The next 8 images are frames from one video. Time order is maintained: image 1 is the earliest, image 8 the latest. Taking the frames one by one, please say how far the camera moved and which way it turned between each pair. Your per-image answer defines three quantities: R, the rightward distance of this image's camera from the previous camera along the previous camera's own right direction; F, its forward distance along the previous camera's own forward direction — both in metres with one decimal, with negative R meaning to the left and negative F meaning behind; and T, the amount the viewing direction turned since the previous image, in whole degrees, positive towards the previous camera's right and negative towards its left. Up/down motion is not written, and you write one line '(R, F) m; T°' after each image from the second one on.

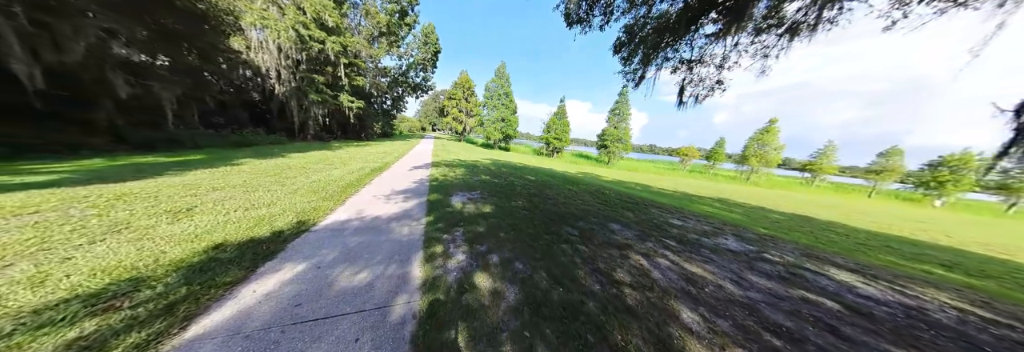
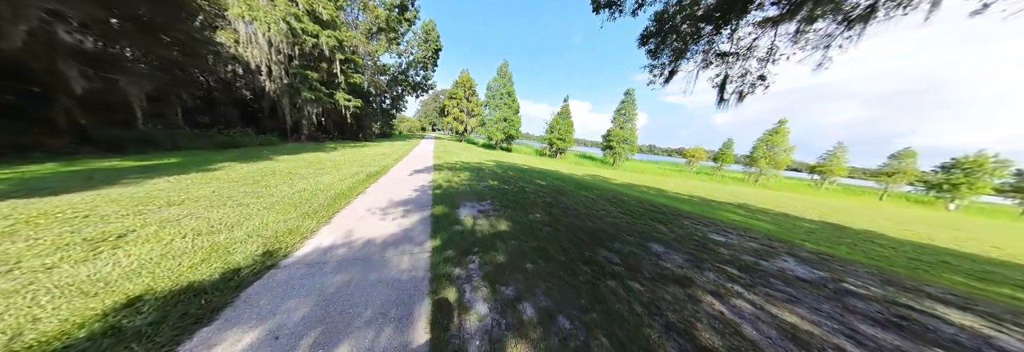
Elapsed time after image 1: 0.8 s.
(-0.4, +0.7) m; 0°
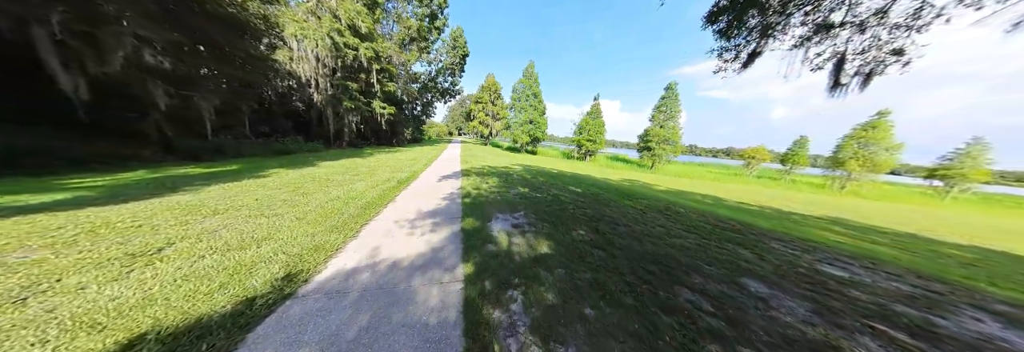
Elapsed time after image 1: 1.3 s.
(-0.3, +0.5) m; -7°
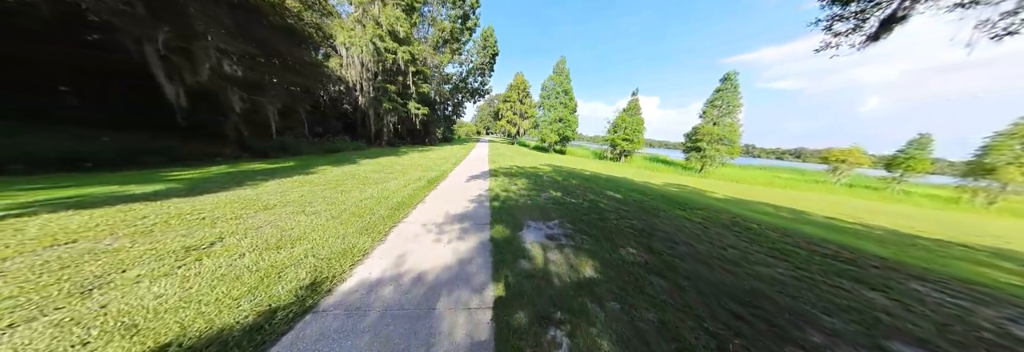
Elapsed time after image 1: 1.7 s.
(-0.2, +0.4) m; -8°
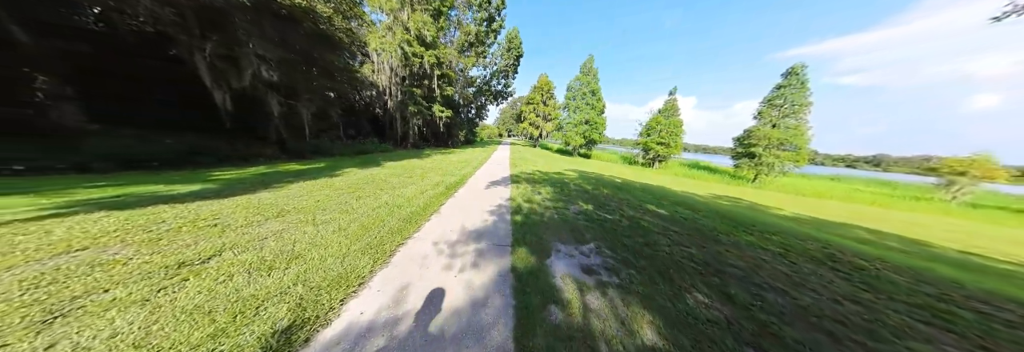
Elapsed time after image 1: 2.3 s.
(-0.1, +0.5) m; -6°
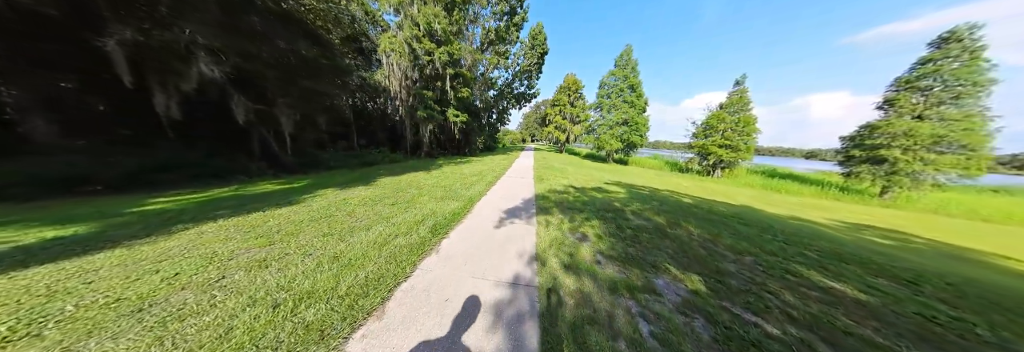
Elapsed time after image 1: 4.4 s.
(0.0, +2.1) m; -7°
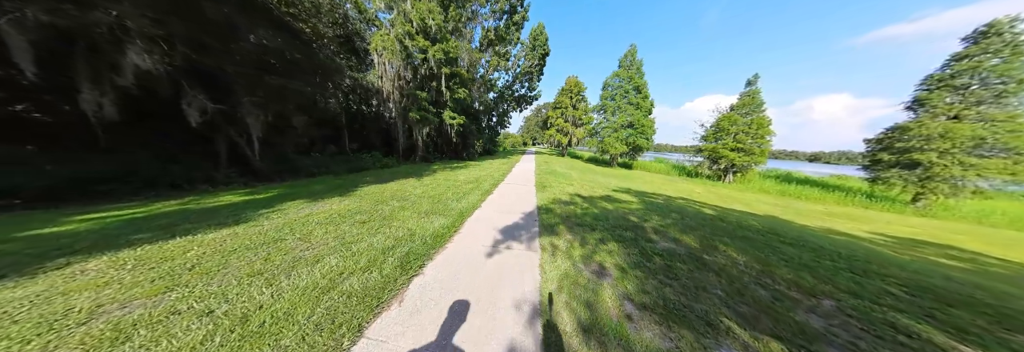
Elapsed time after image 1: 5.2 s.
(+0.1, +0.7) m; 0°
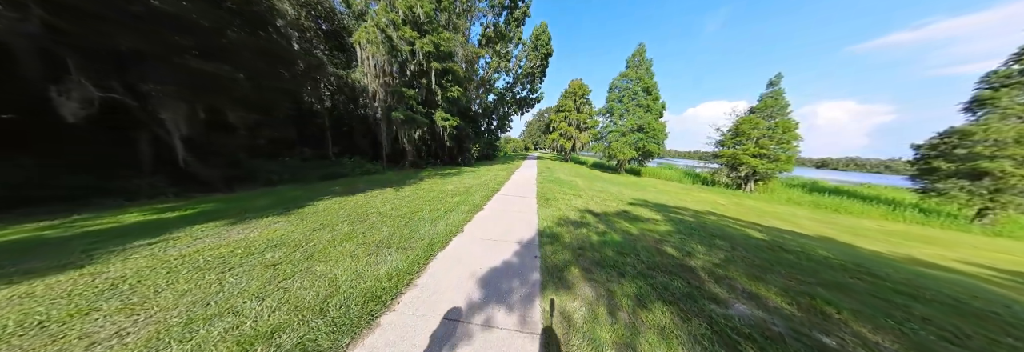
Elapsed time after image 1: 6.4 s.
(+0.2, +1.2) m; -1°
